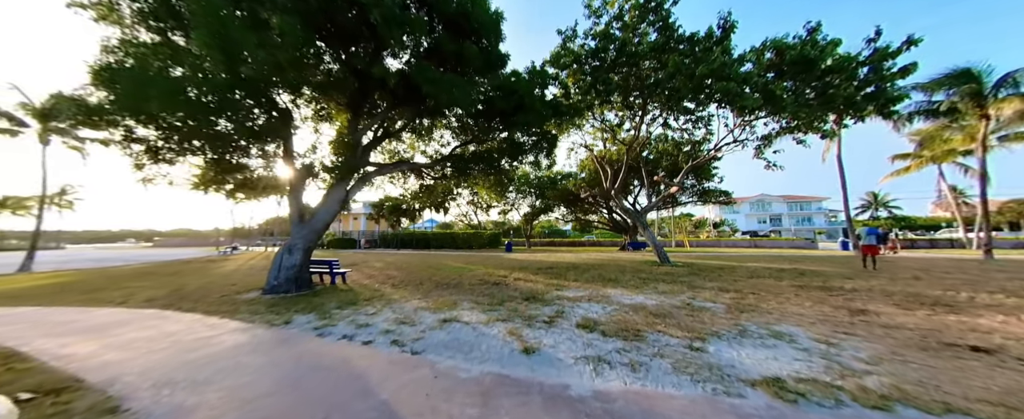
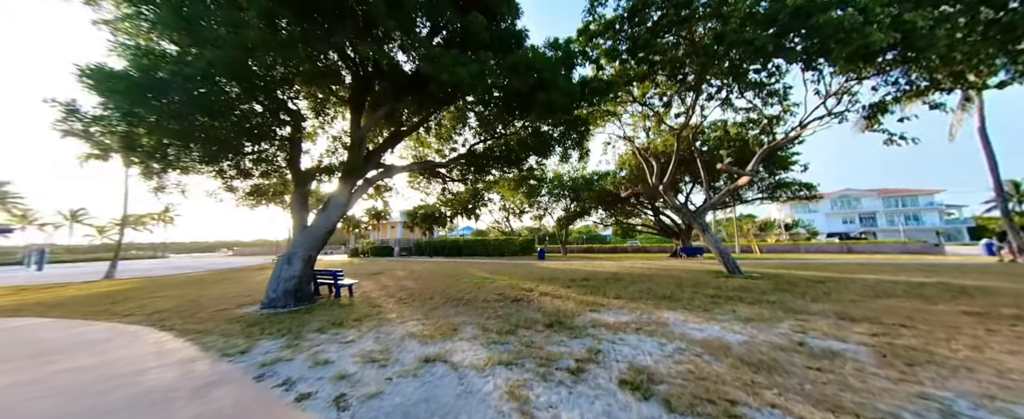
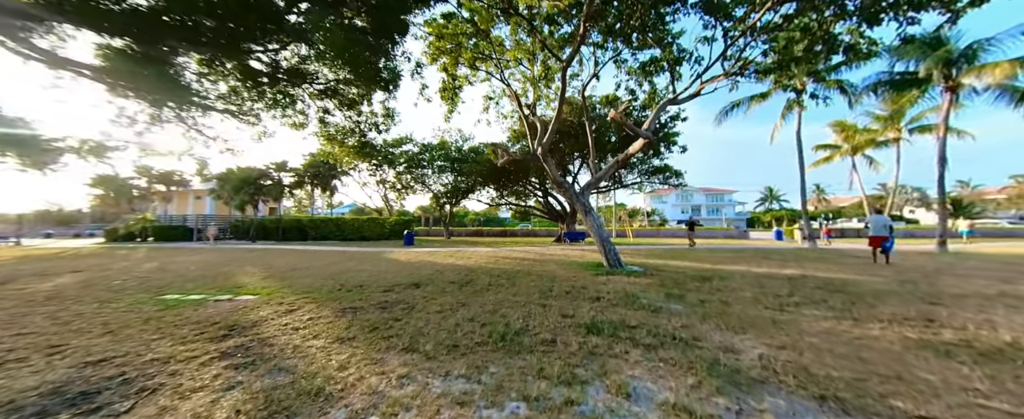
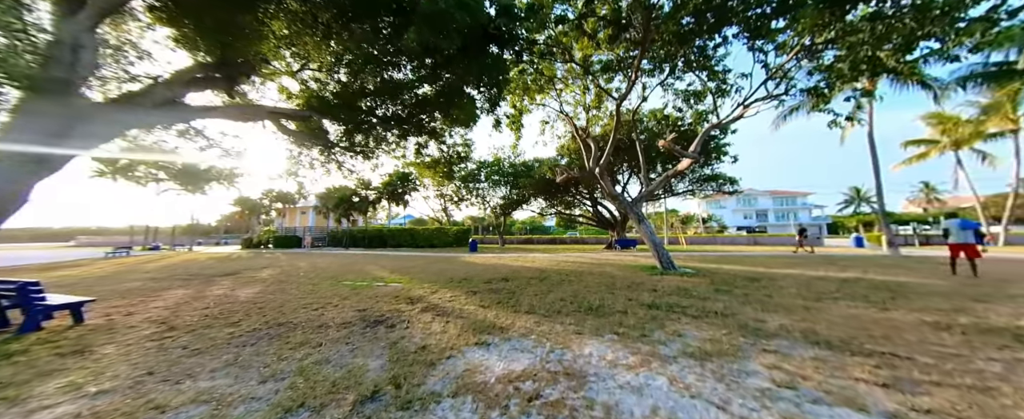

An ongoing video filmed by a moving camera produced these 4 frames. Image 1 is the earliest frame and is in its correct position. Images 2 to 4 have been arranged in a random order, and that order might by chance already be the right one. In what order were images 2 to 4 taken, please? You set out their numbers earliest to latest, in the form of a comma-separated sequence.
2, 4, 3
